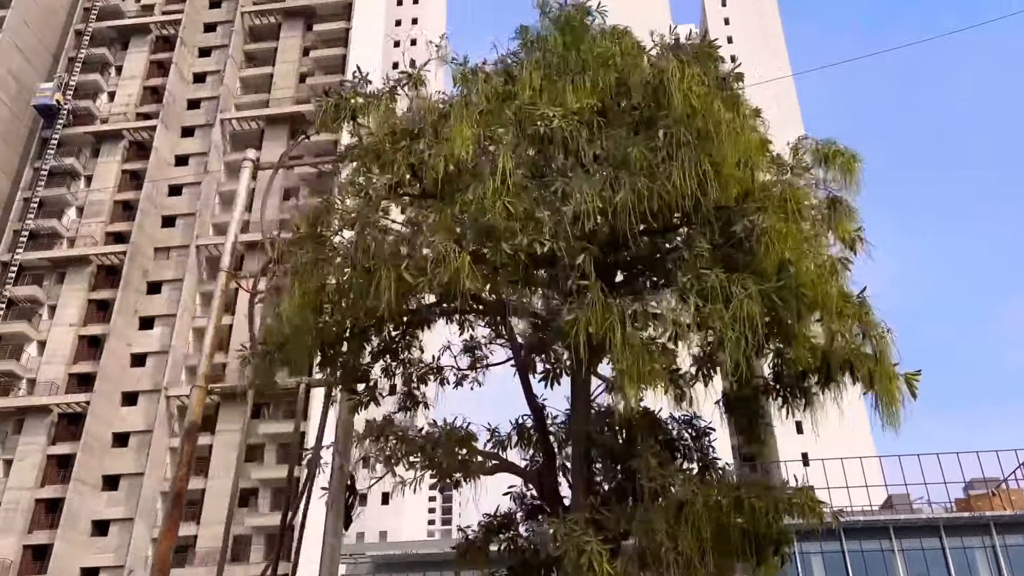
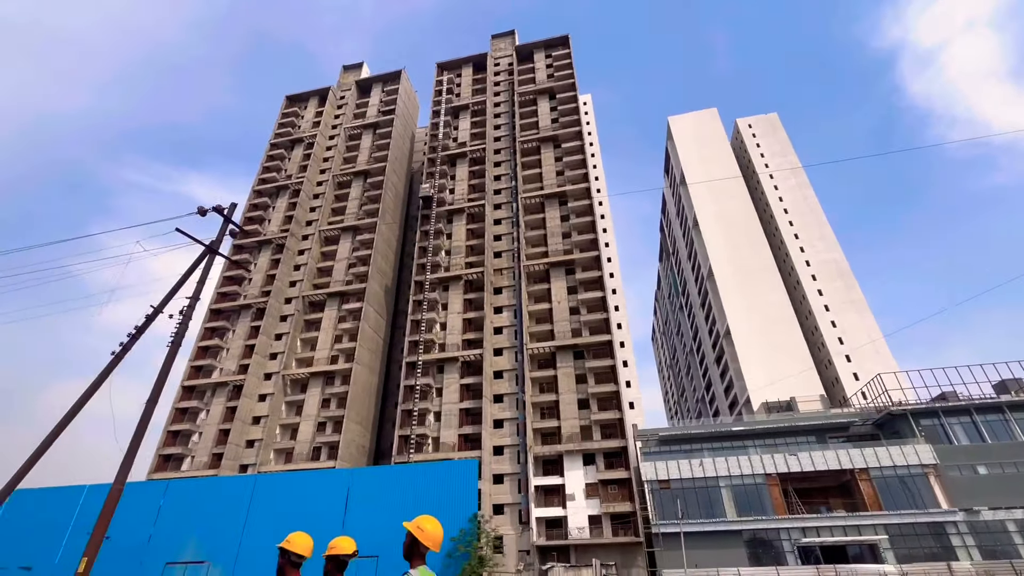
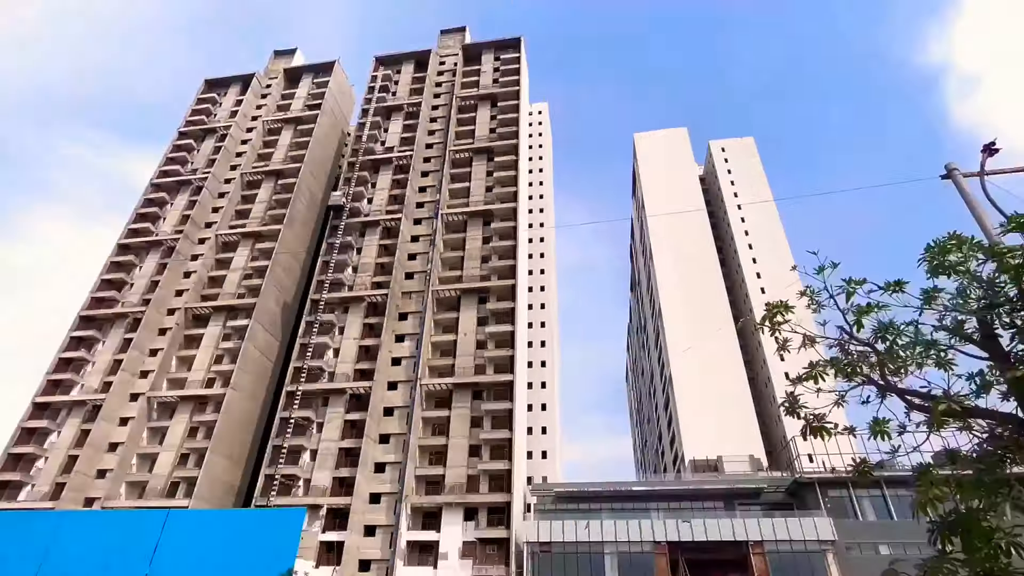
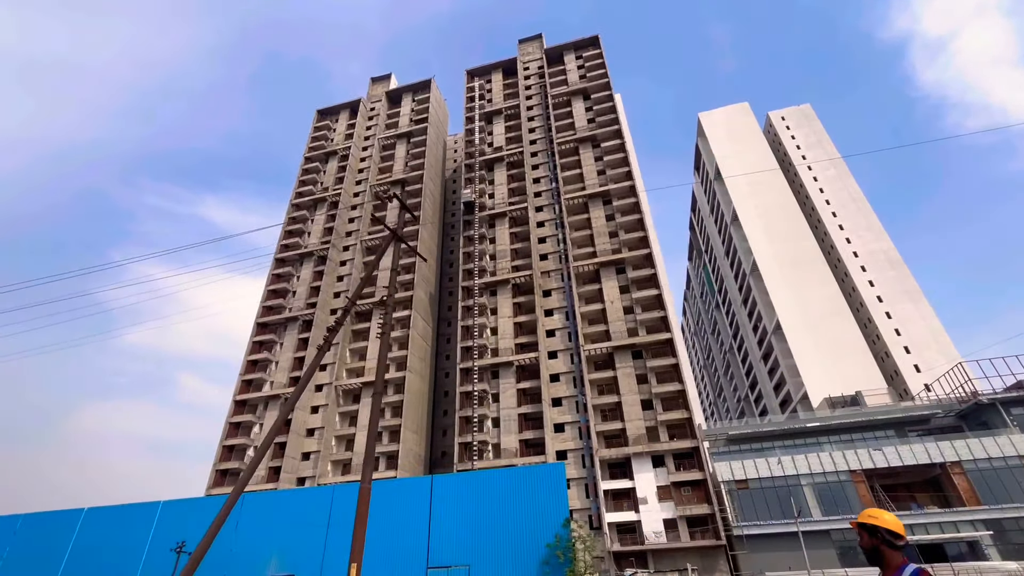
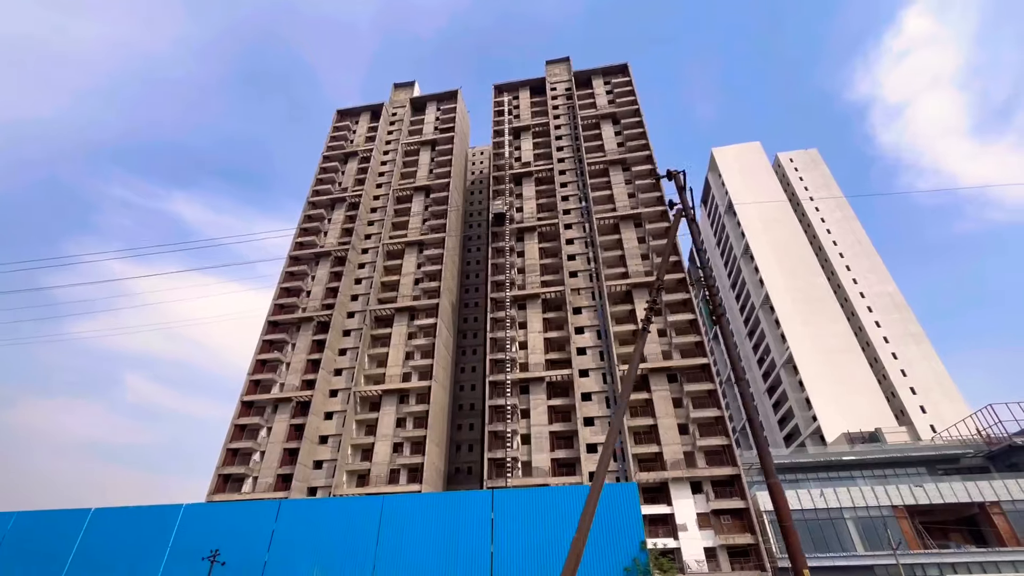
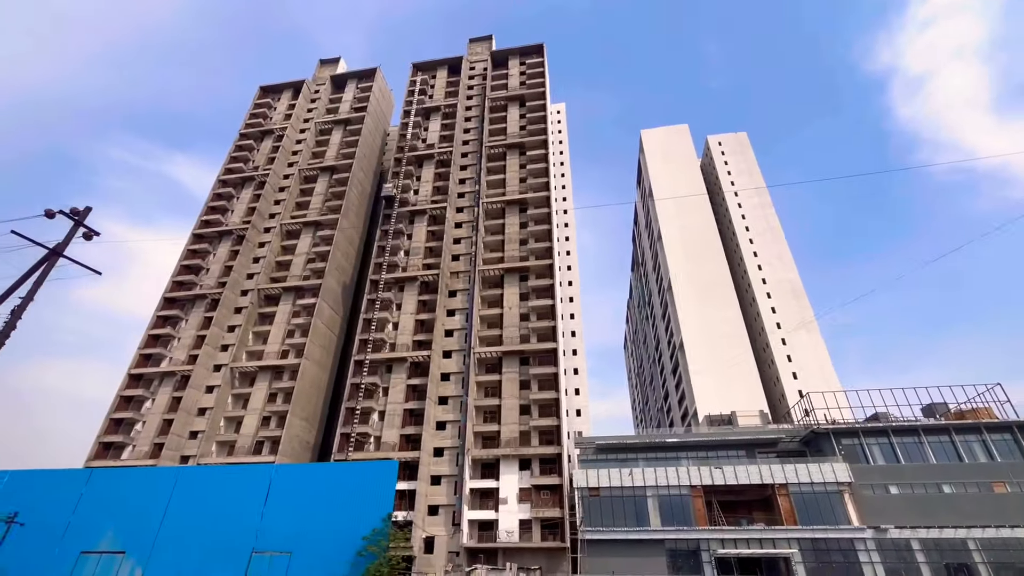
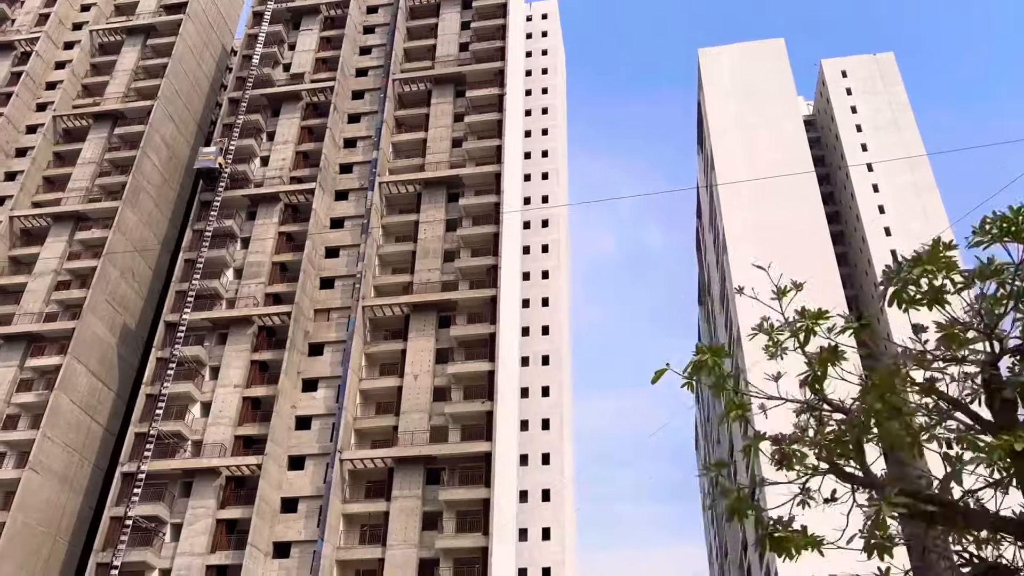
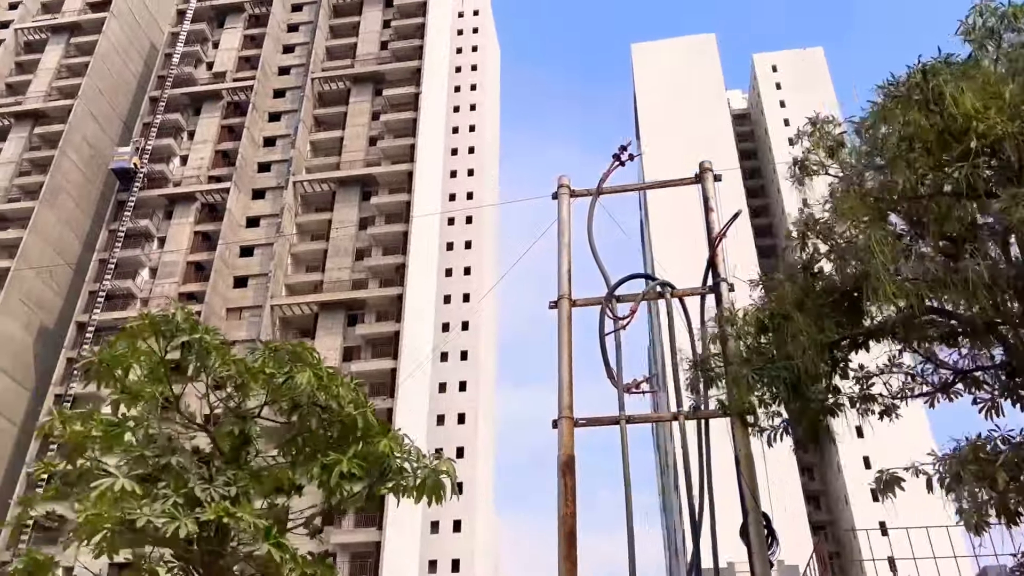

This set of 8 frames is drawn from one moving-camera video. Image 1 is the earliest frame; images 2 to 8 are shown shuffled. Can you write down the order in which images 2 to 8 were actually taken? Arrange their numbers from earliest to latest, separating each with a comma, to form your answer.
8, 7, 3, 6, 2, 4, 5
